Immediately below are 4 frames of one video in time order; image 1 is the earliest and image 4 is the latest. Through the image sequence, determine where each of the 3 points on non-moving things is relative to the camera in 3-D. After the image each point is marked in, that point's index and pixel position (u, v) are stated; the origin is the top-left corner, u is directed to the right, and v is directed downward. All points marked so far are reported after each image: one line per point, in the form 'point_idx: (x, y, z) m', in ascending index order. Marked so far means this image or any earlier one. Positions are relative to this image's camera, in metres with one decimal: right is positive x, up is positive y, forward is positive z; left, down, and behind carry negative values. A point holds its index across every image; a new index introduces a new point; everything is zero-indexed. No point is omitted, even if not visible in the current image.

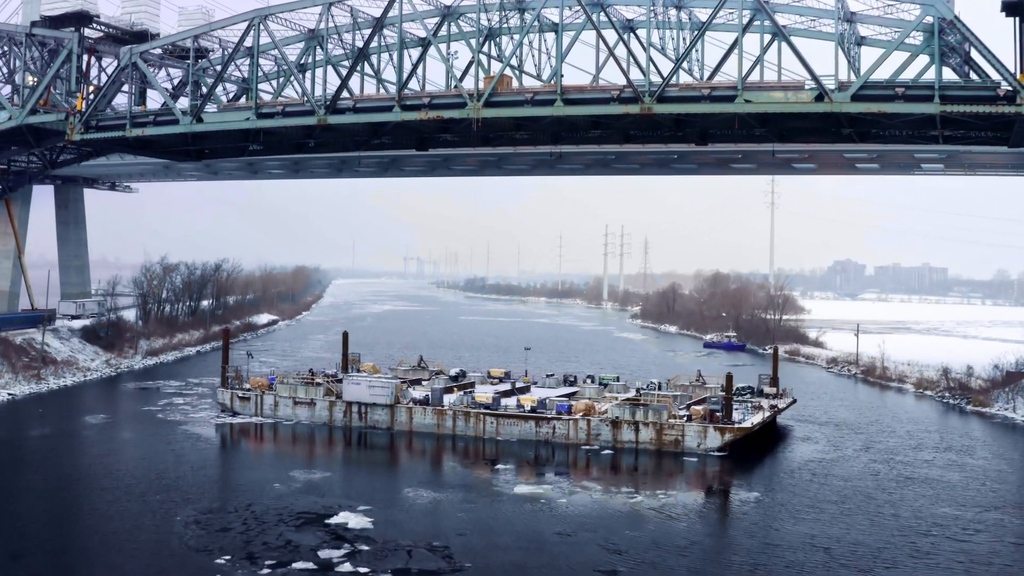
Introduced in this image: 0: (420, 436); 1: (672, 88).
0: (-2.2, -3.5, +19.9) m
1: (+3.8, +4.8, +20.0) m
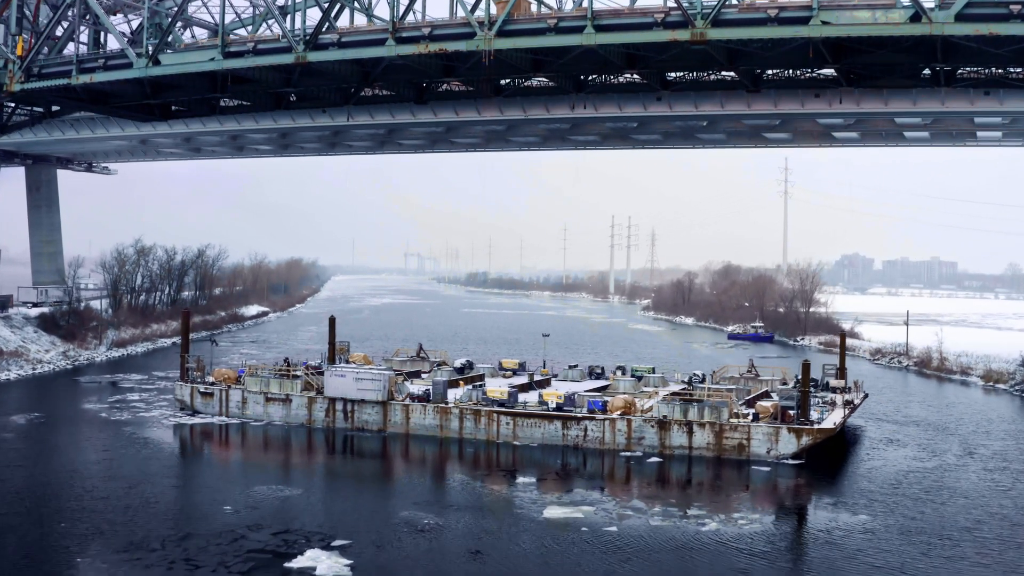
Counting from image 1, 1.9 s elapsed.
0: (-1.8, -2.9, +16.2) m
1: (+4.2, +5.4, +16.2) m
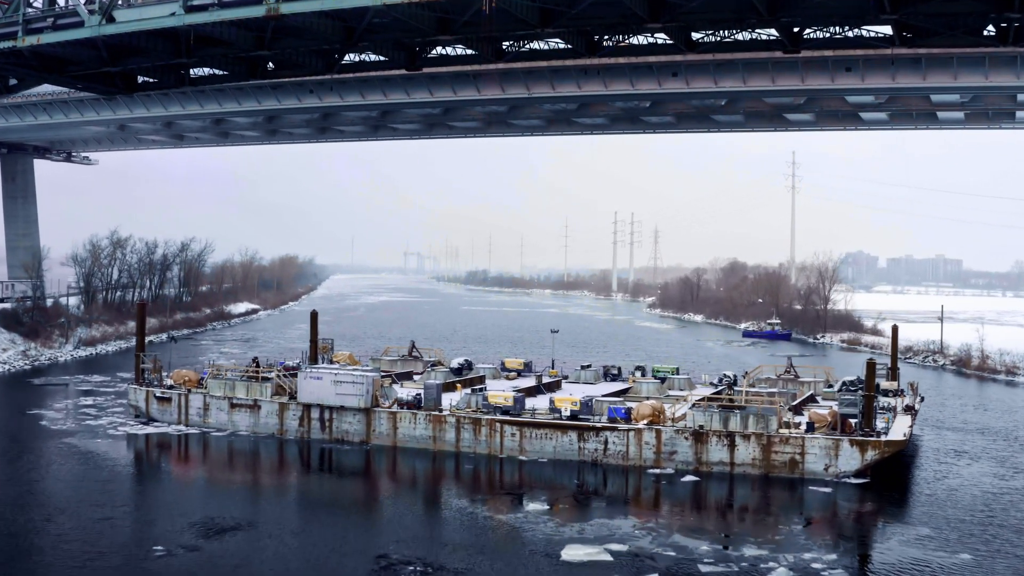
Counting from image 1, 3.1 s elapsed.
0: (-1.7, -2.7, +13.7) m
1: (+4.3, +5.6, +13.8) m
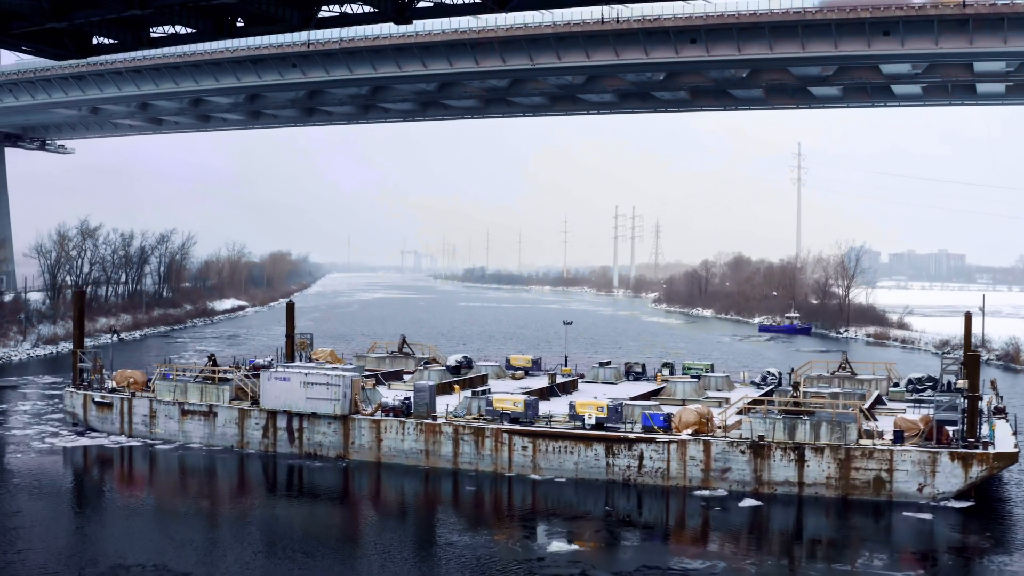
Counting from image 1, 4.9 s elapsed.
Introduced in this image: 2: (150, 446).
0: (-1.5, -2.4, +11.2) m
1: (+4.4, +5.9, +11.2) m
2: (-5.5, -2.4, +12.8) m
